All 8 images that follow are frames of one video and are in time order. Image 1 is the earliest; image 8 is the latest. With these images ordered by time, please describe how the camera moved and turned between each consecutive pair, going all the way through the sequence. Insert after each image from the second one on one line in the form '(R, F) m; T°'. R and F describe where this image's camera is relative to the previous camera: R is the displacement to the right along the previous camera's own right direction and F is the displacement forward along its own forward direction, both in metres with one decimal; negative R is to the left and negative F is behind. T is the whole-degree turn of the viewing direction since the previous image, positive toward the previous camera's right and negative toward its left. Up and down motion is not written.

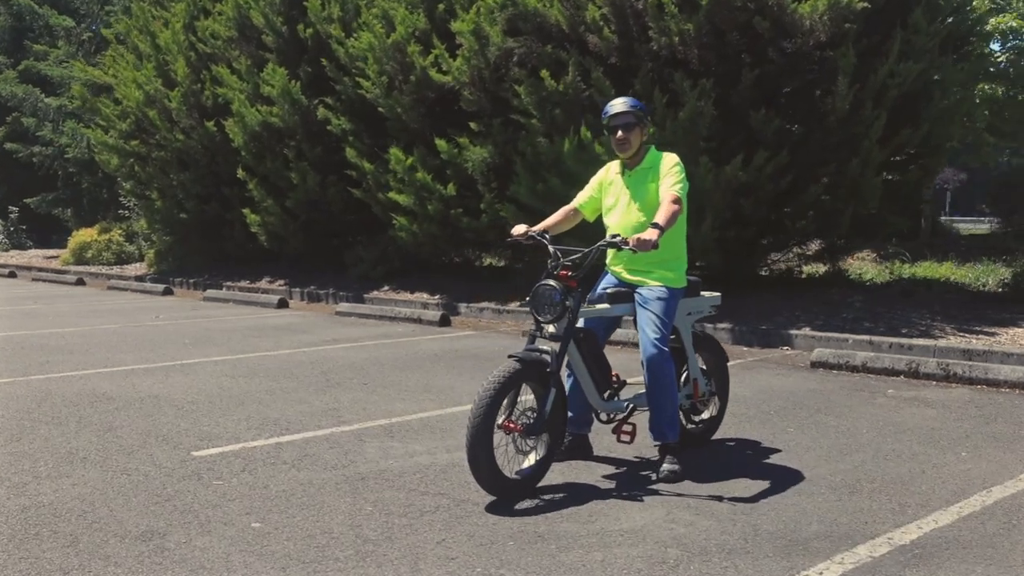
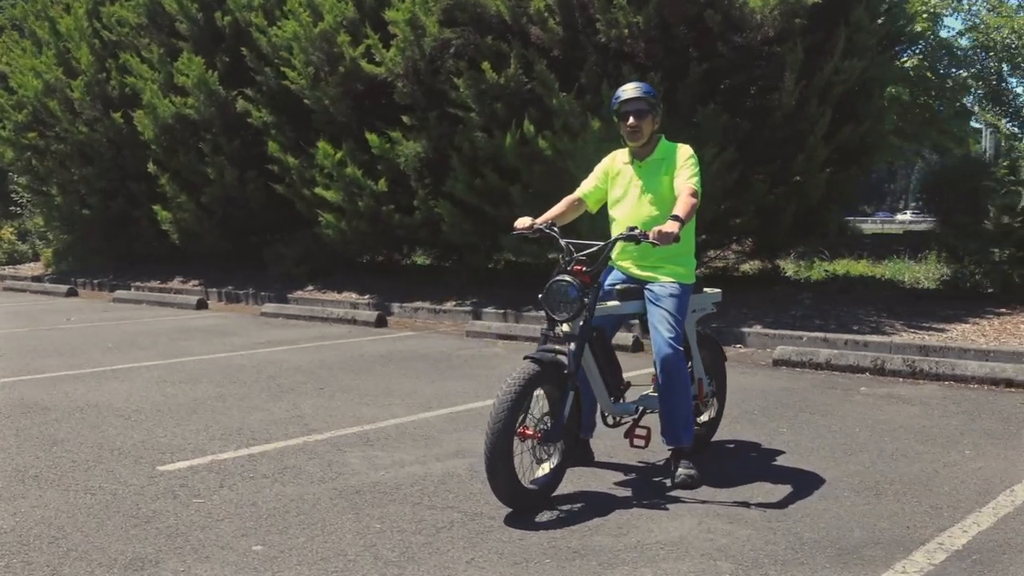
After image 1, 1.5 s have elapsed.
(-0.5, +0.3) m; +6°
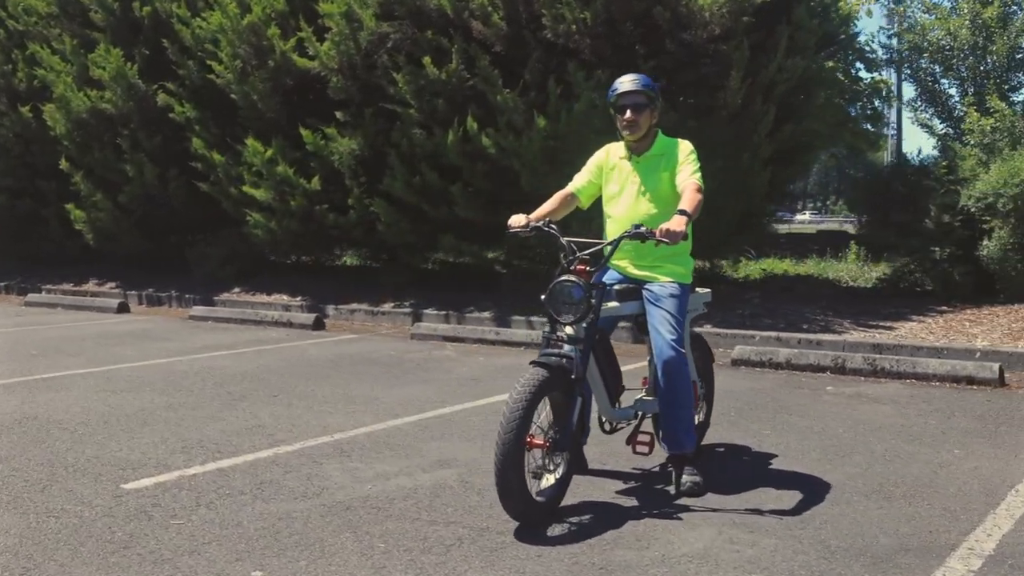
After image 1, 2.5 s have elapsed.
(-0.4, +0.2) m; +5°
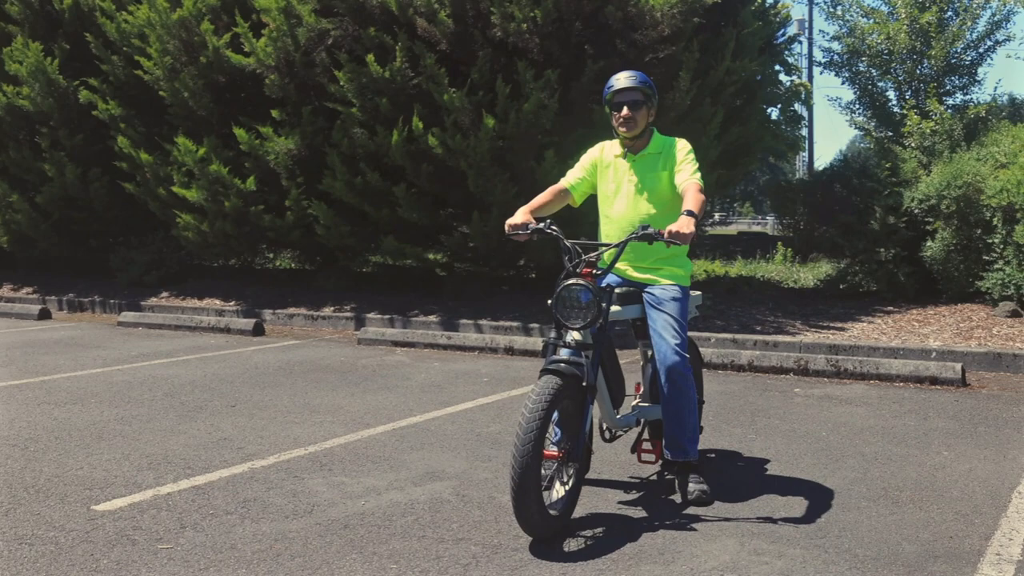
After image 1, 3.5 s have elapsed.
(-0.4, +0.2) m; +5°
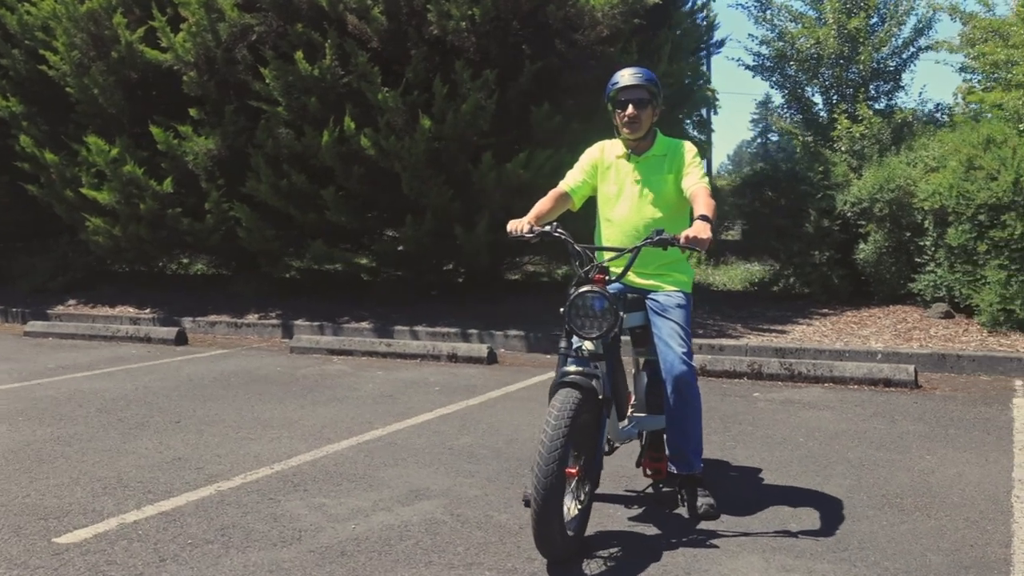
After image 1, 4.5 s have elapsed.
(-0.4, +0.3) m; +6°
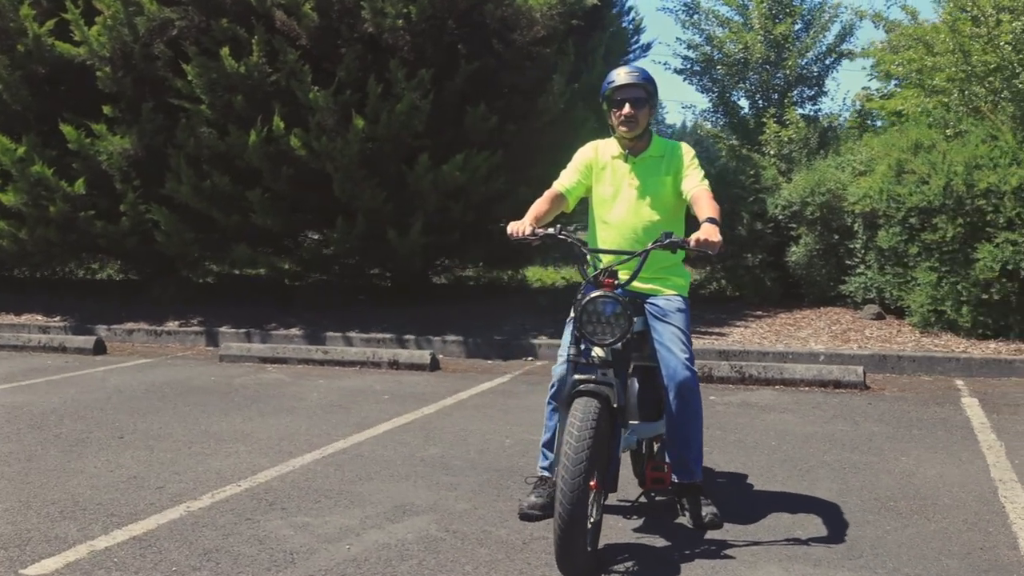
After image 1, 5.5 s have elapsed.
(-0.4, +0.2) m; +6°
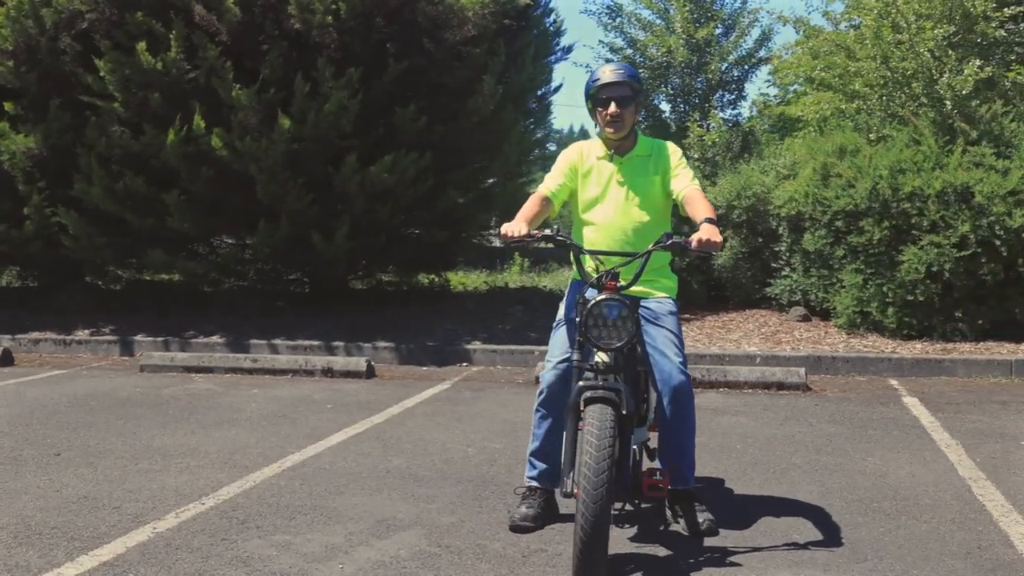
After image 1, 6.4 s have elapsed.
(-0.4, +0.2) m; +6°
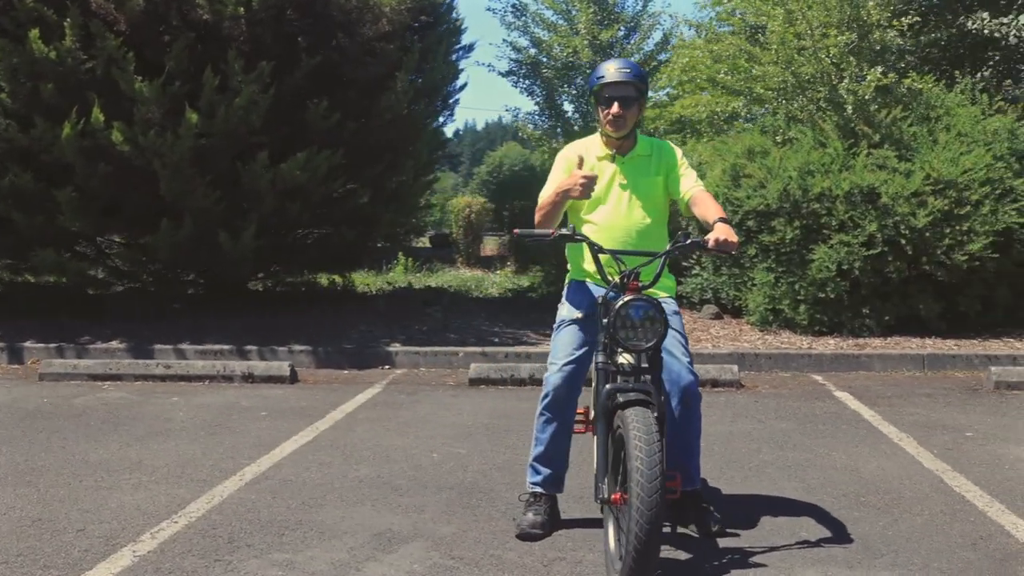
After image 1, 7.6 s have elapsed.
(-0.6, +0.2) m; +8°
